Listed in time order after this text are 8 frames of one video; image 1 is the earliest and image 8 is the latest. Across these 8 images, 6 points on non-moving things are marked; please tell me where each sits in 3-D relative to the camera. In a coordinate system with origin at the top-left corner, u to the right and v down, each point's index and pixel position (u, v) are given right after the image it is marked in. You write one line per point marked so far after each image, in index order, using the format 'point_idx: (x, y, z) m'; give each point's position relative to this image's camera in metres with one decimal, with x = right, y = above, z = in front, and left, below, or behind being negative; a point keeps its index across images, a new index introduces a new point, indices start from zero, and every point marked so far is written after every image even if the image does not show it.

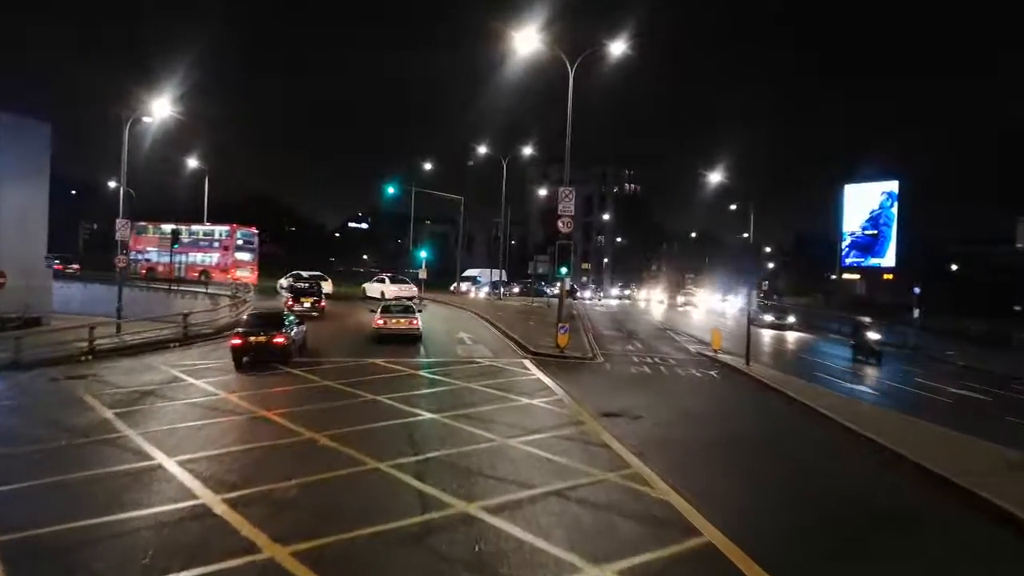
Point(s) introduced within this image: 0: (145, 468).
0: (-4.9, -2.4, +11.6) m
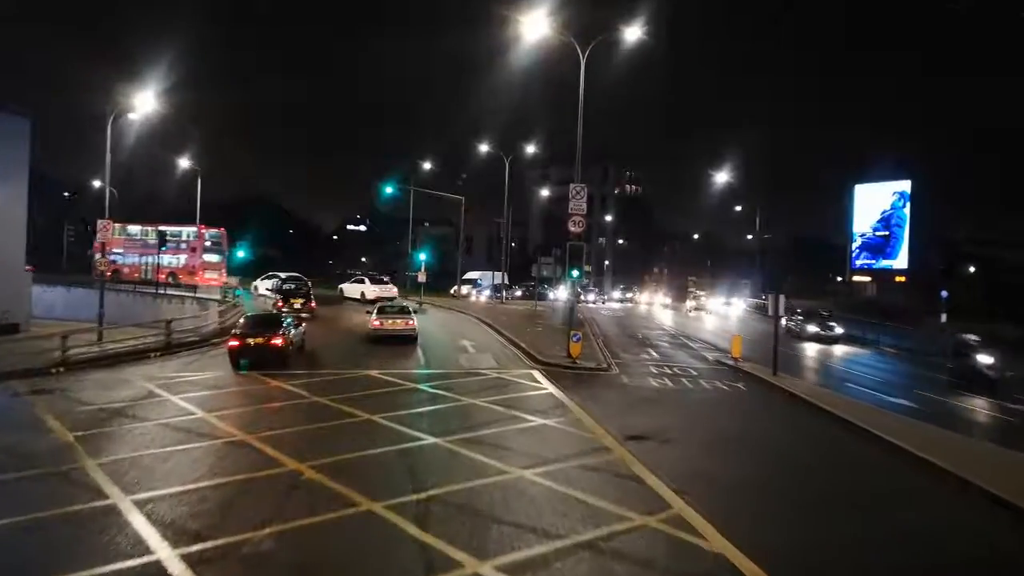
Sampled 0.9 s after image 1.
0: (-4.7, -2.5, +9.8) m
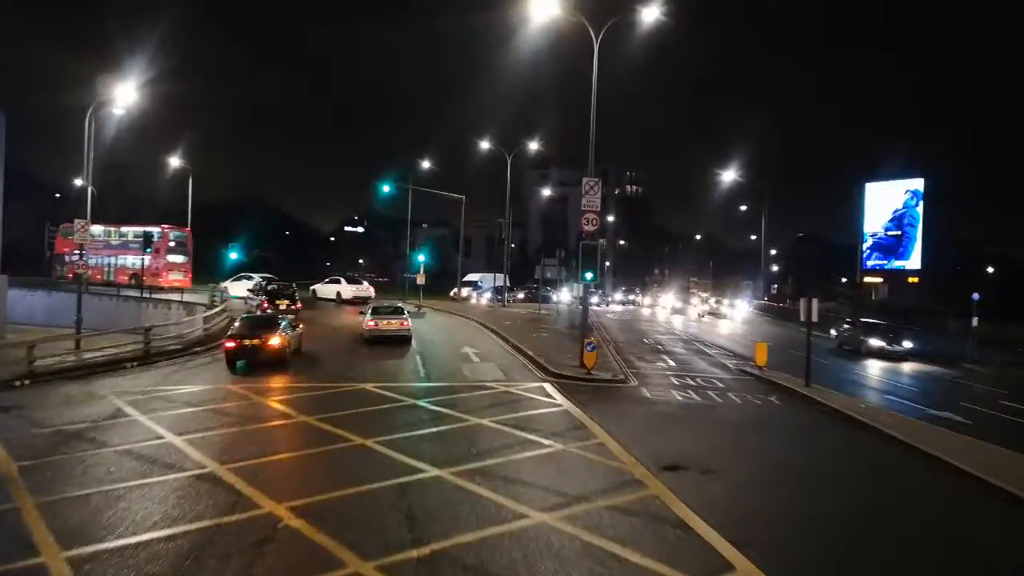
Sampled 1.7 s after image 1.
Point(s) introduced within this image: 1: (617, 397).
0: (-4.5, -2.6, +7.9) m
1: (+2.1, -2.2, +17.3) m
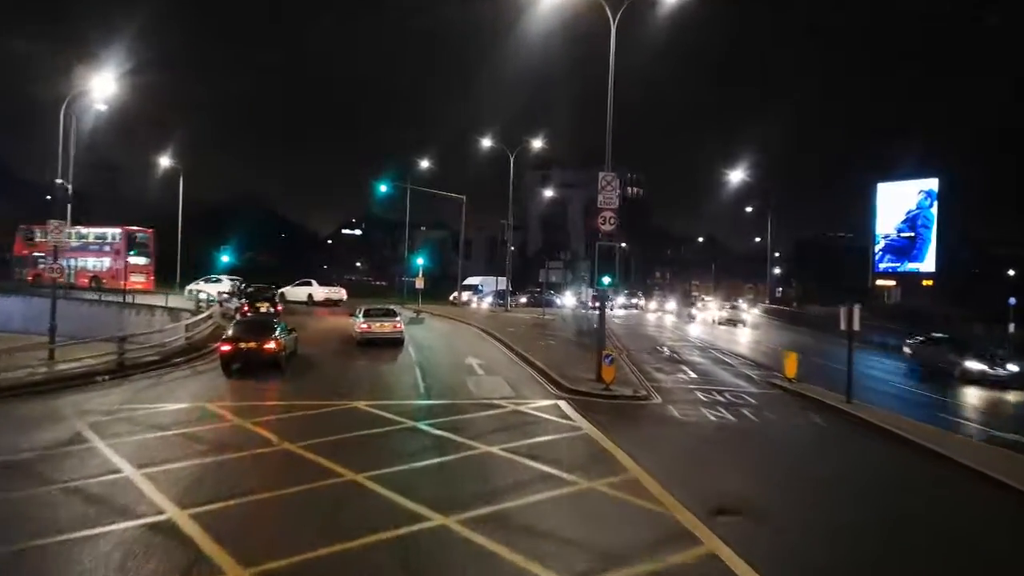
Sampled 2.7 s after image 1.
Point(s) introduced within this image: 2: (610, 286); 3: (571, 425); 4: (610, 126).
0: (-4.2, -2.7, +6.0) m
1: (+2.3, -2.3, +15.4) m
2: (+2.1, +0.1, +18.7) m
3: (+1.0, -2.3, +14.5) m
4: (+2.1, +3.5, +19.0) m
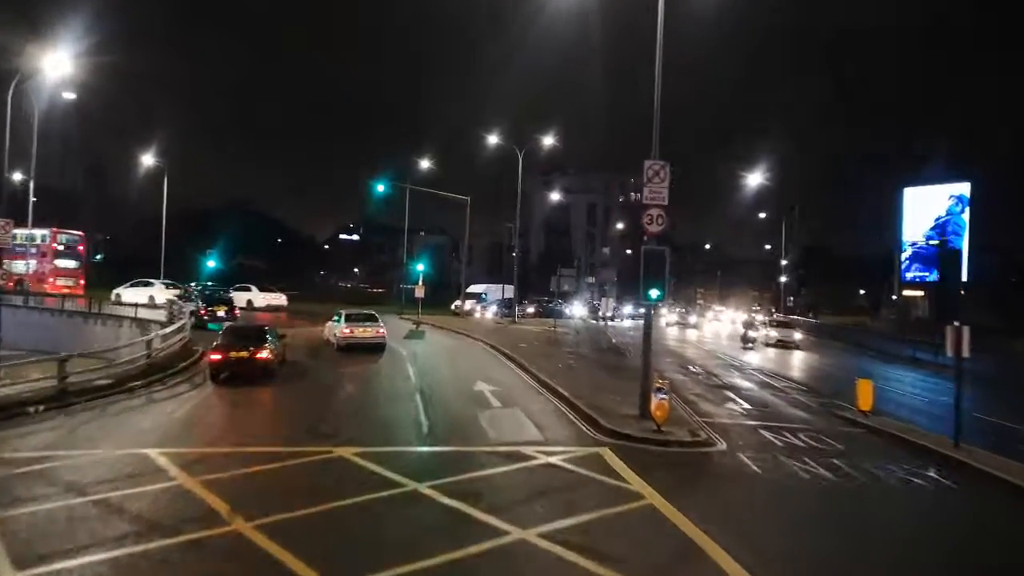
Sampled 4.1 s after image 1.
0: (-3.8, -2.8, +2.4) m
1: (+2.7, -2.5, +11.9) m
2: (+2.5, -0.2, +15.2) m
3: (+1.4, -2.5, +10.9) m
4: (+2.6, +3.3, +15.5) m
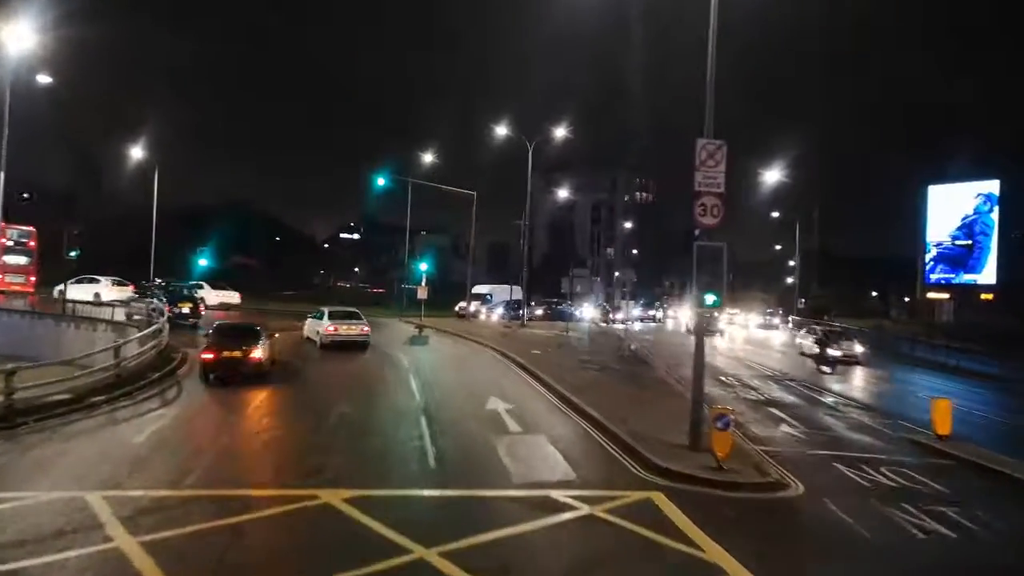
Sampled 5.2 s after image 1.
0: (-3.5, -2.8, -0.1) m
1: (+3.1, -2.6, +9.4) m
2: (+2.9, -0.3, +12.7) m
3: (+1.7, -2.5, +8.4) m
4: (+3.0, +3.2, +13.0) m
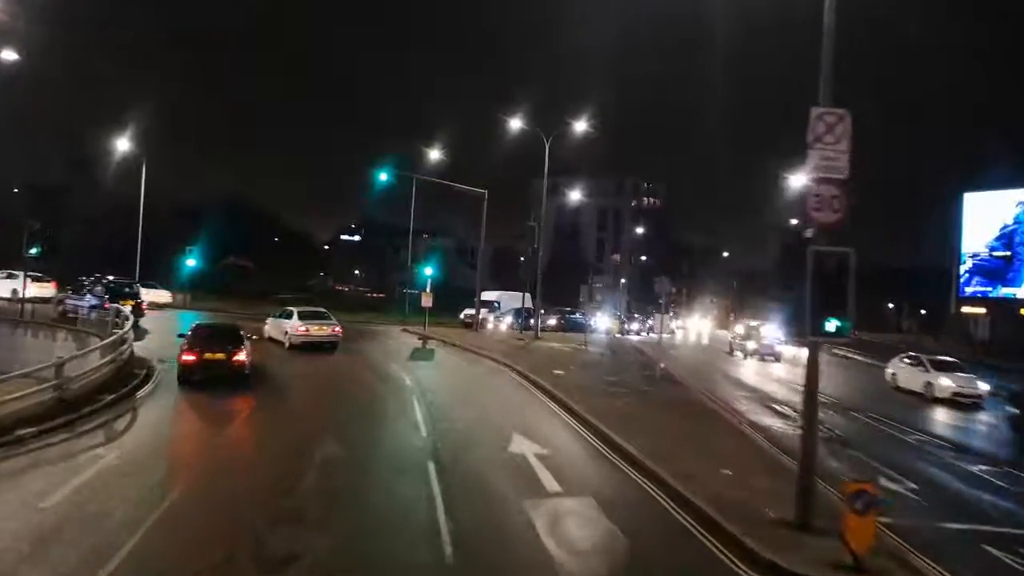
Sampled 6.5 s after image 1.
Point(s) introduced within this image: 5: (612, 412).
0: (-3.0, -2.9, -3.4) m
1: (+3.5, -2.8, +6.1) m
2: (+3.4, -0.5, +9.4) m
3: (+2.2, -2.7, +5.1) m
4: (+3.5, +3.0, +9.8) m
5: (+2.0, -2.4, +17.9) m
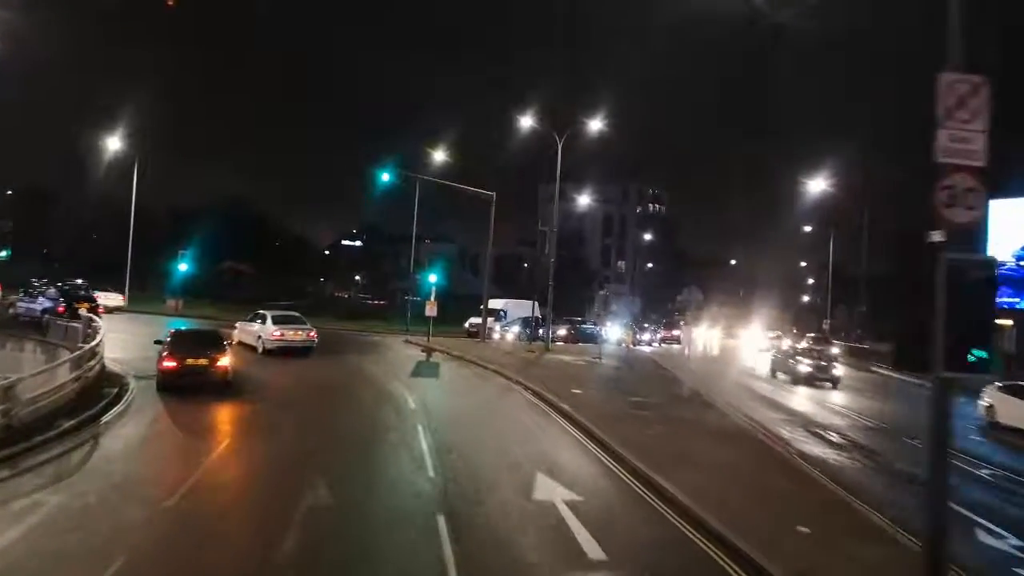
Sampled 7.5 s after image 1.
0: (-2.7, -2.9, -5.5) m
1: (+3.8, -2.9, +3.9) m
2: (+3.7, -0.6, +7.3) m
3: (+2.5, -2.8, +3.0) m
4: (+3.8, +2.8, +7.7) m
5: (+2.3, -2.6, +15.7) m
